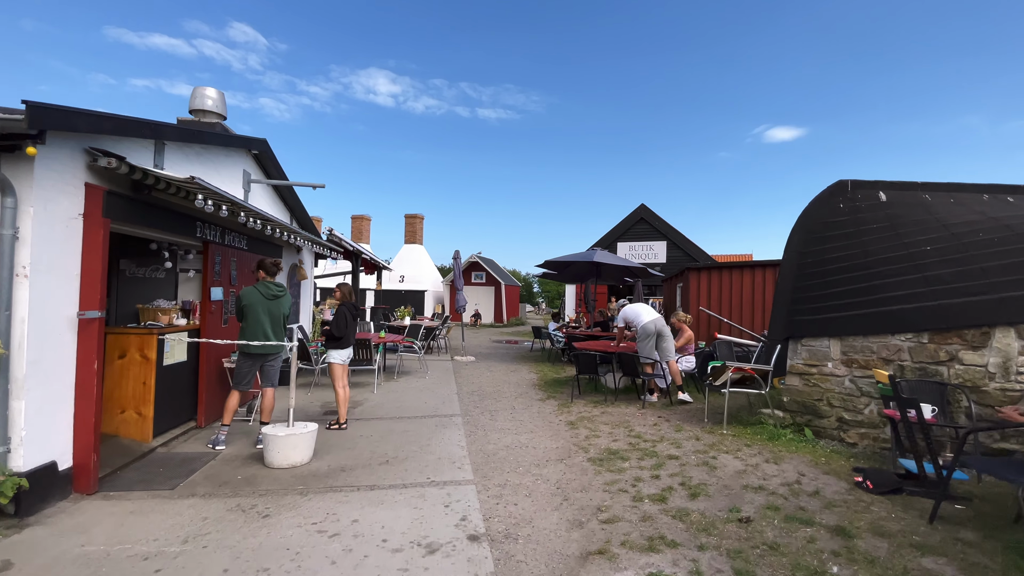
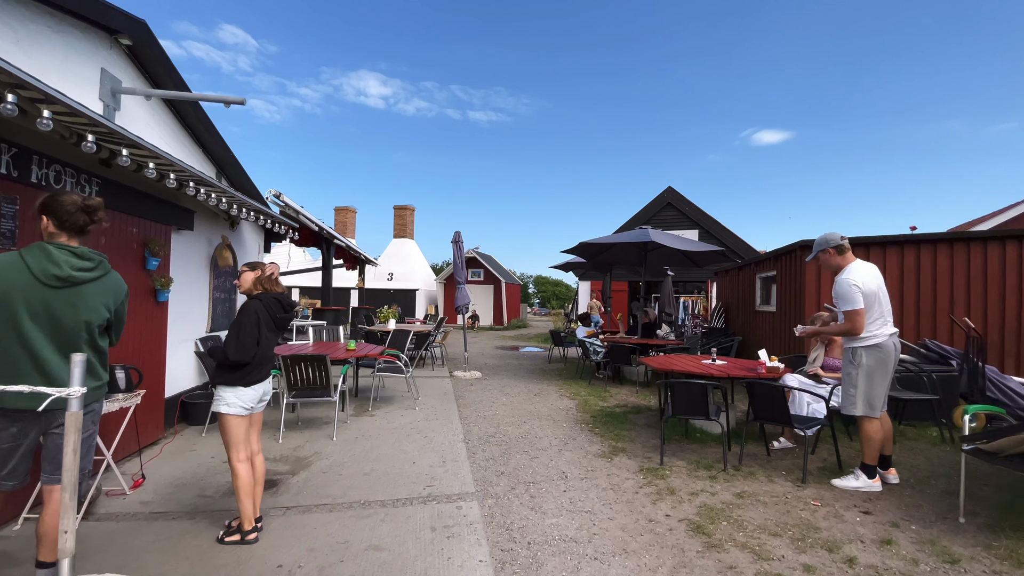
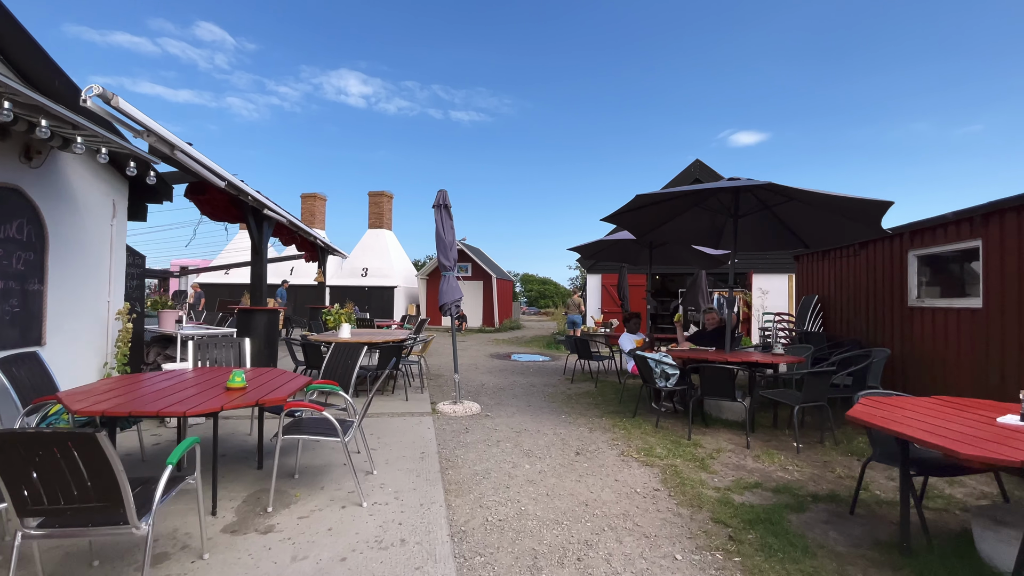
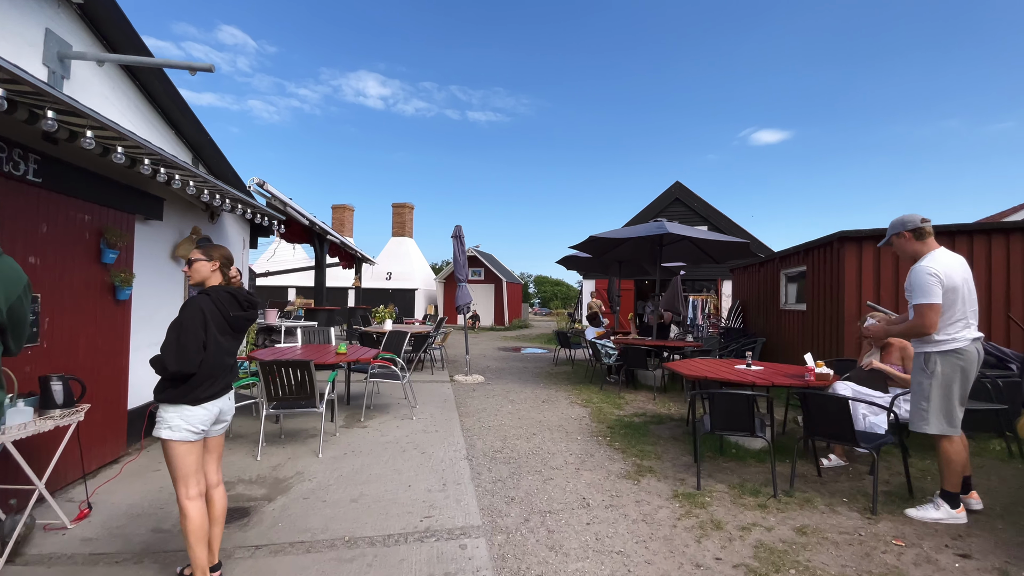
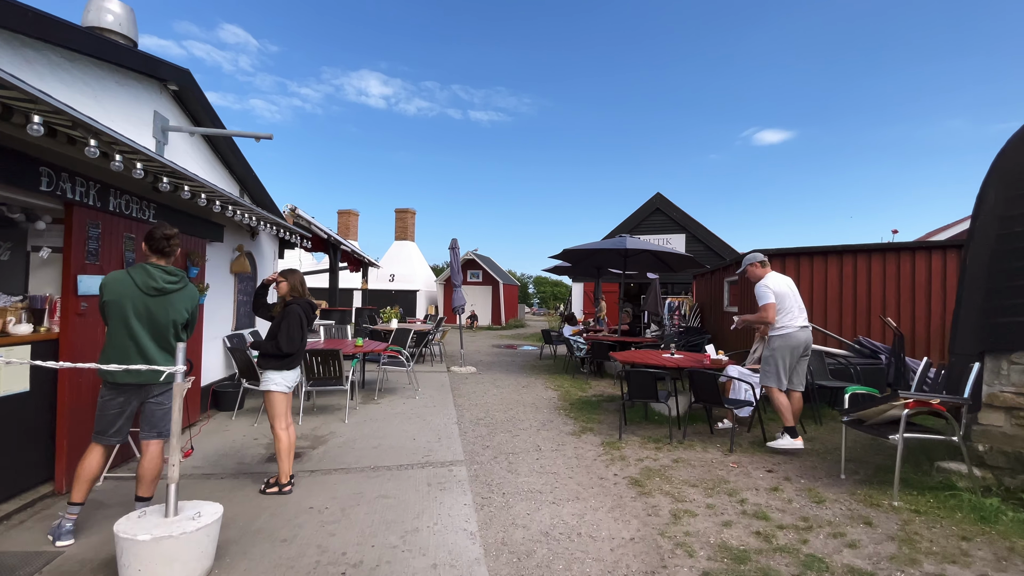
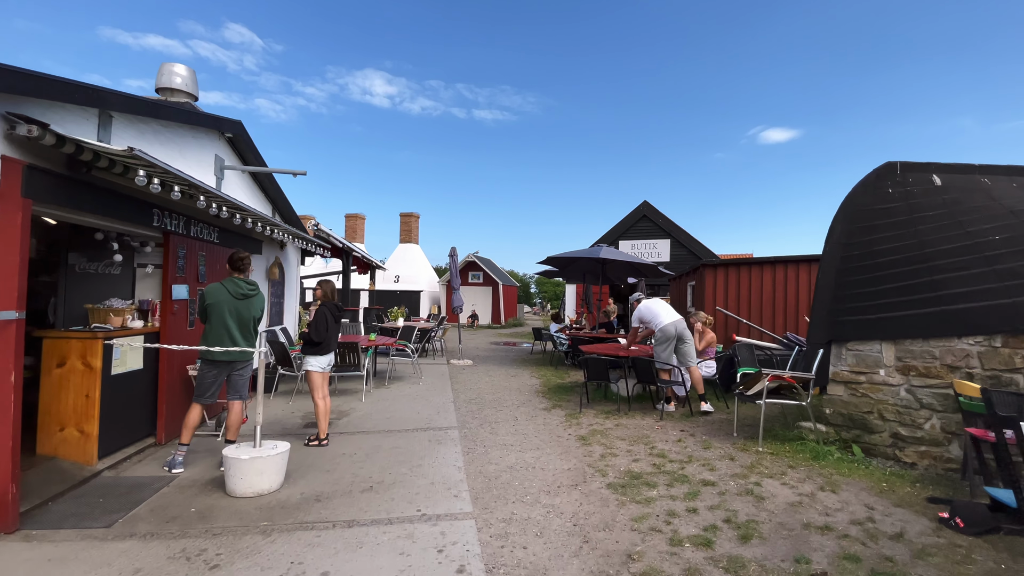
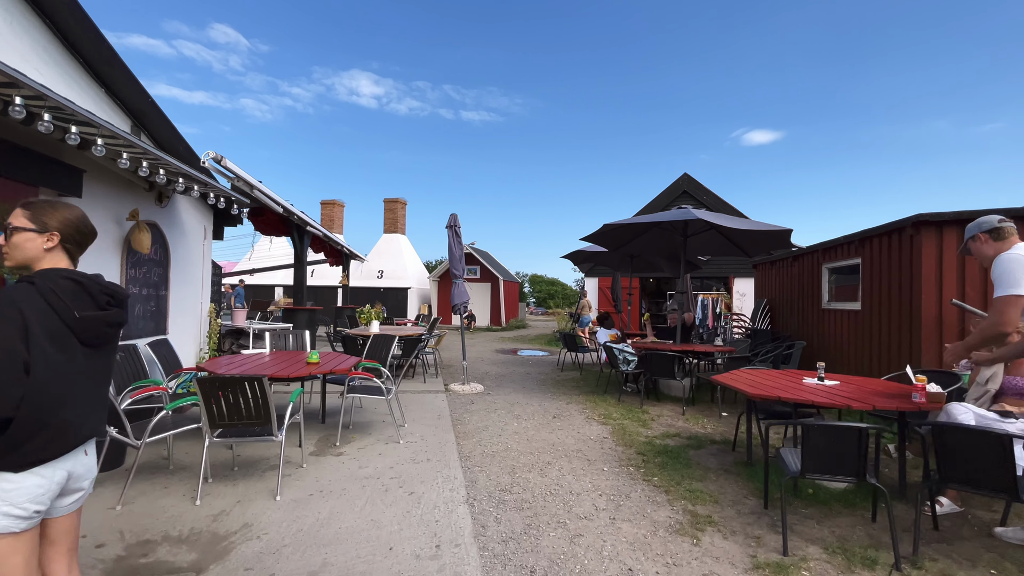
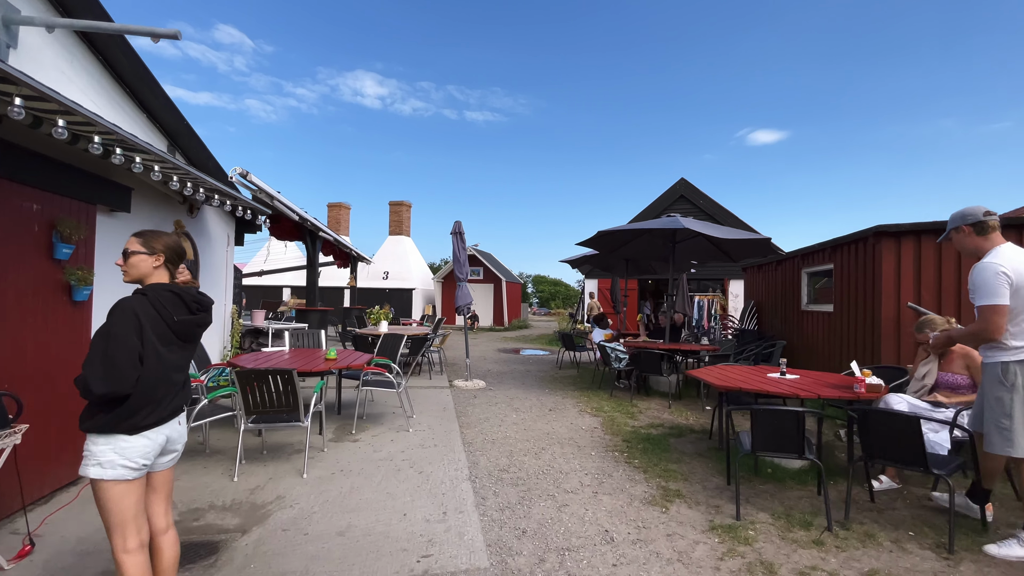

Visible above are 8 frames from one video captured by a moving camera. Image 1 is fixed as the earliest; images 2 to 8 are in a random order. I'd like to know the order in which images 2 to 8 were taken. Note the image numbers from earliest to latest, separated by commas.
6, 5, 2, 4, 8, 7, 3
